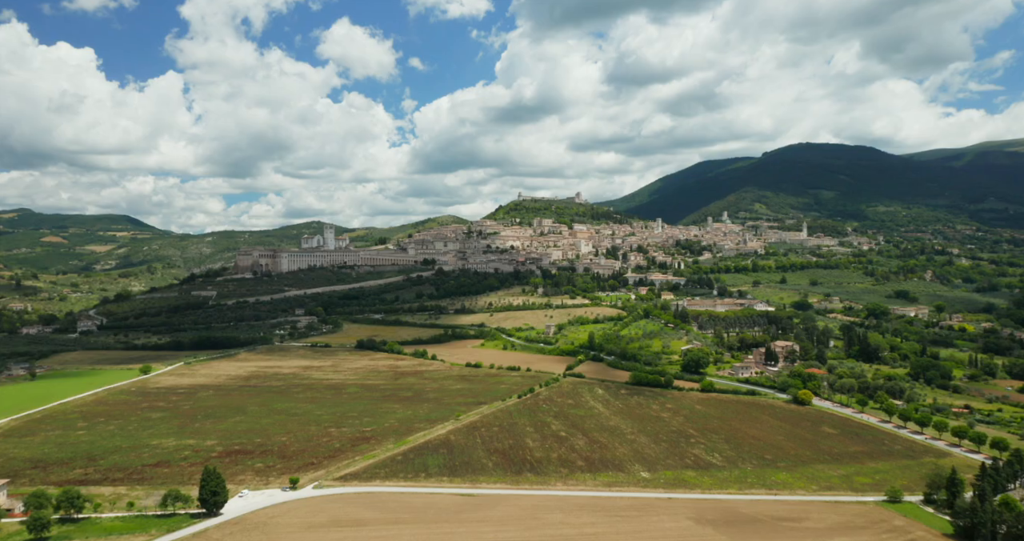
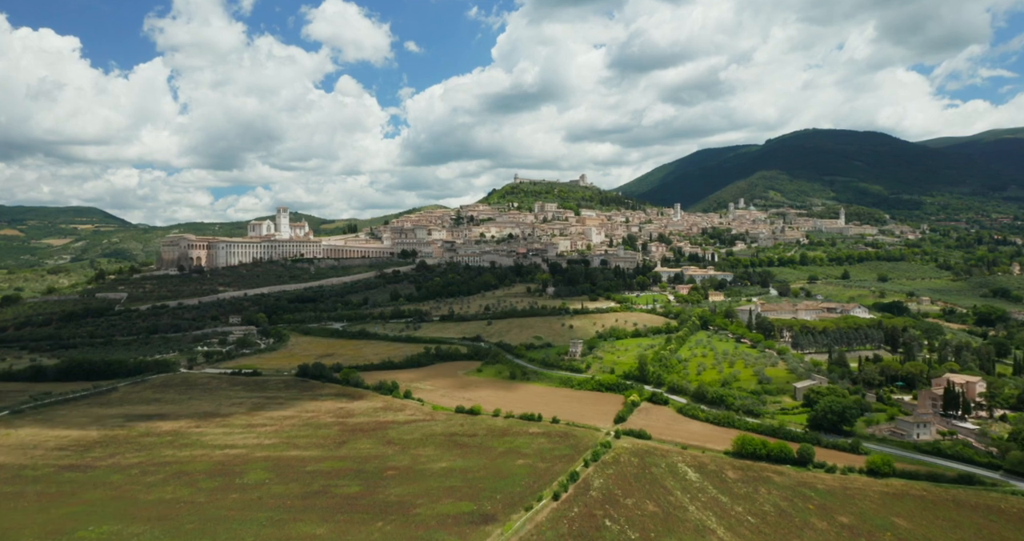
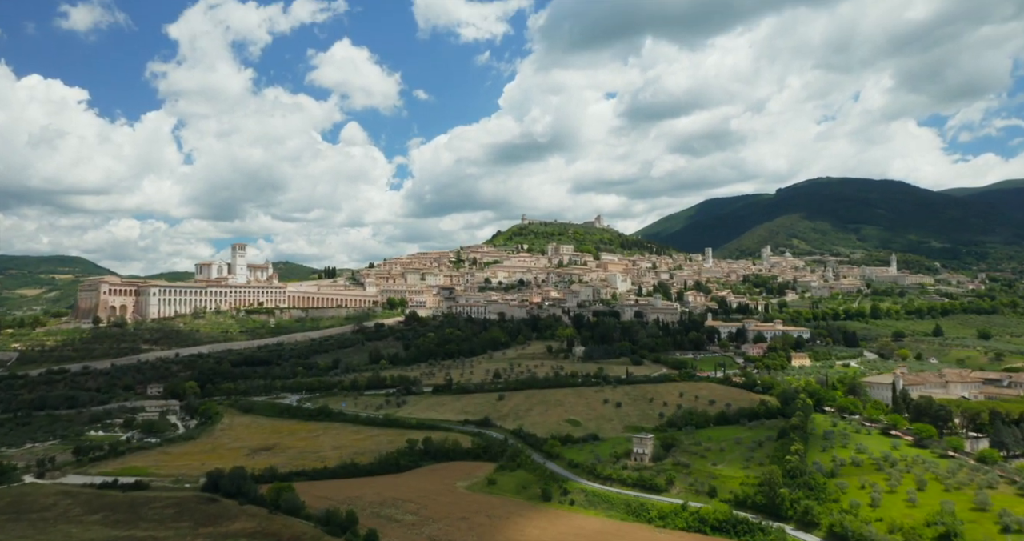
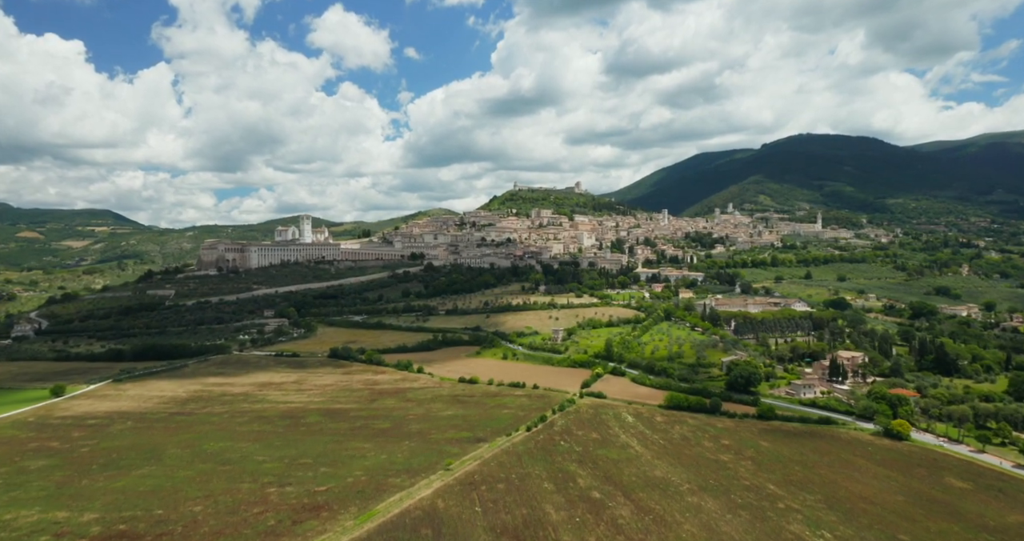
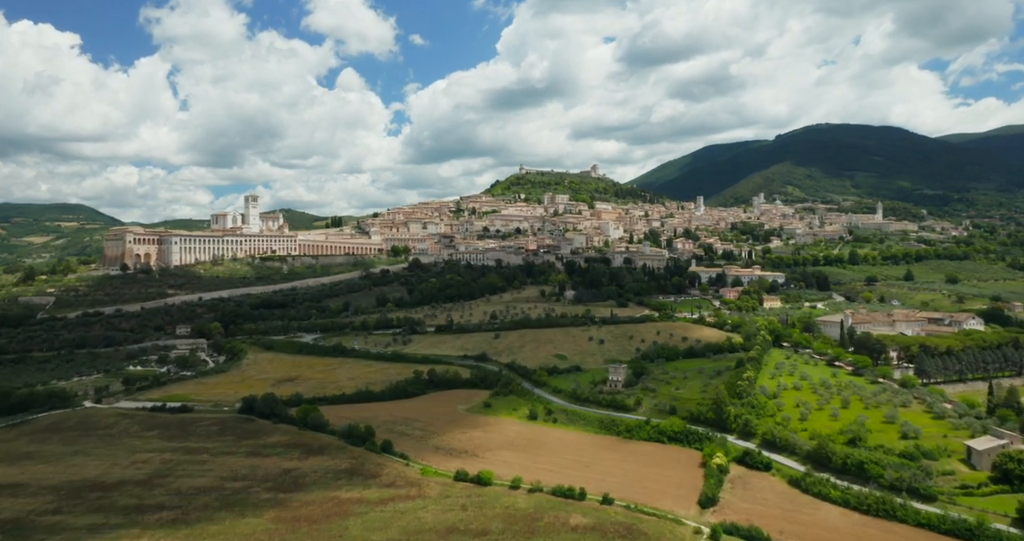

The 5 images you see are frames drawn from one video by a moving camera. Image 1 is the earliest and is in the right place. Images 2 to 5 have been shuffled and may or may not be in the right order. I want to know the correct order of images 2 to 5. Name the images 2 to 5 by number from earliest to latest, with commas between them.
4, 2, 5, 3
